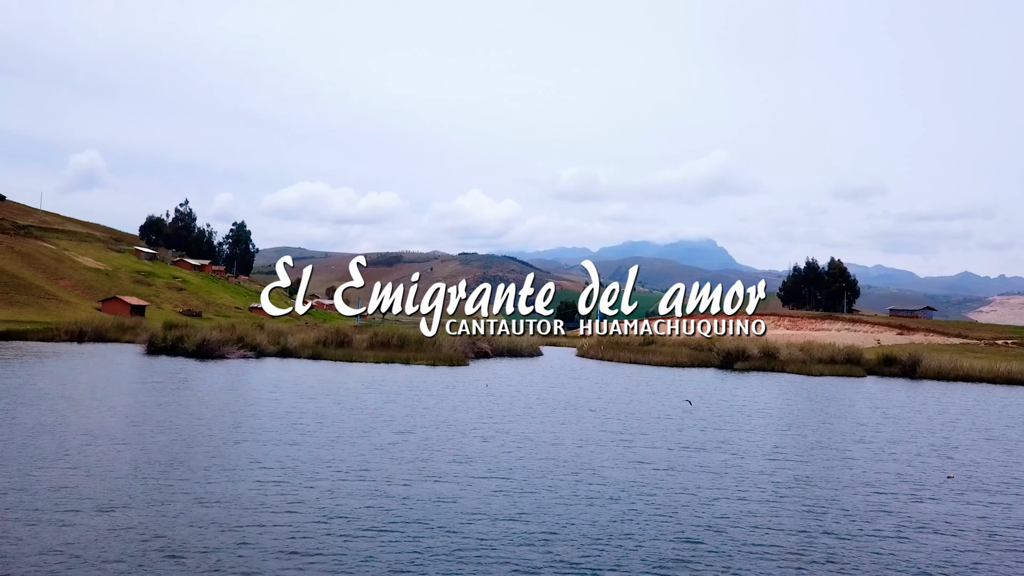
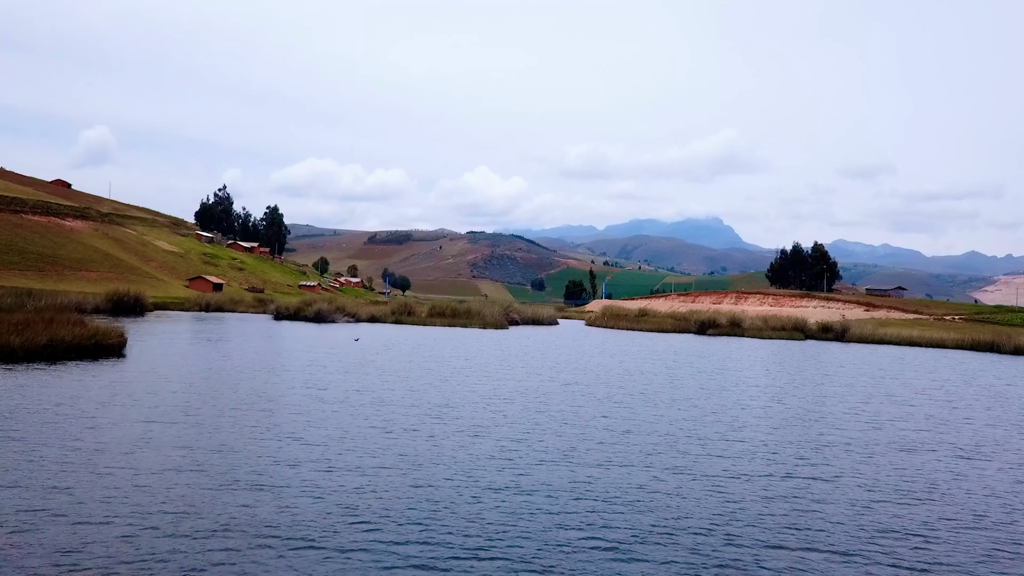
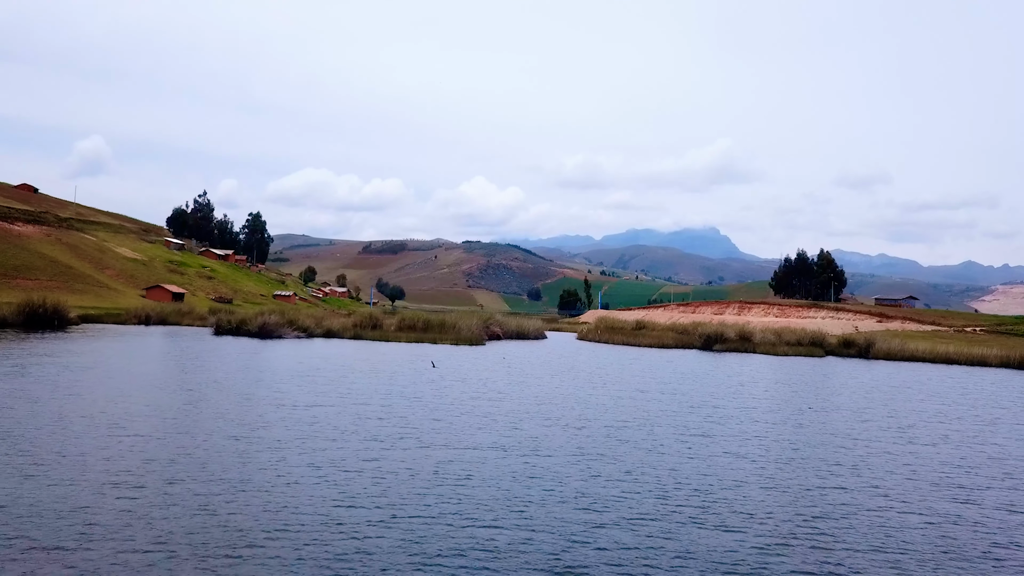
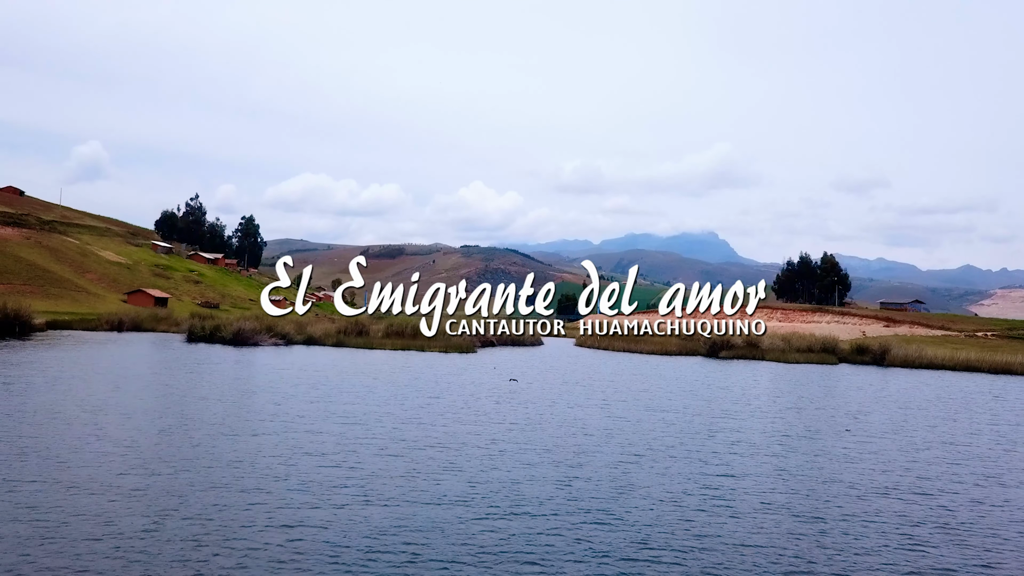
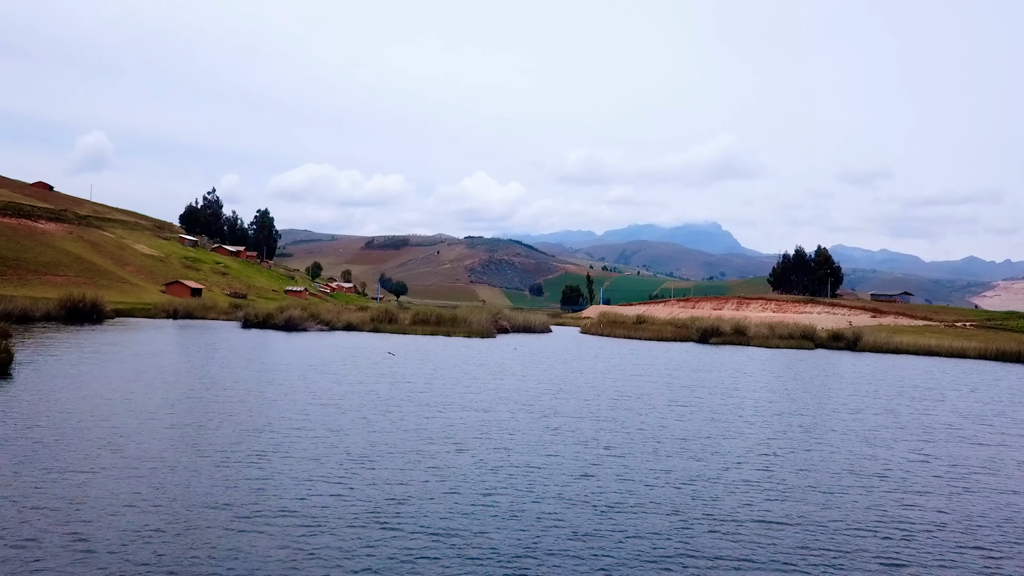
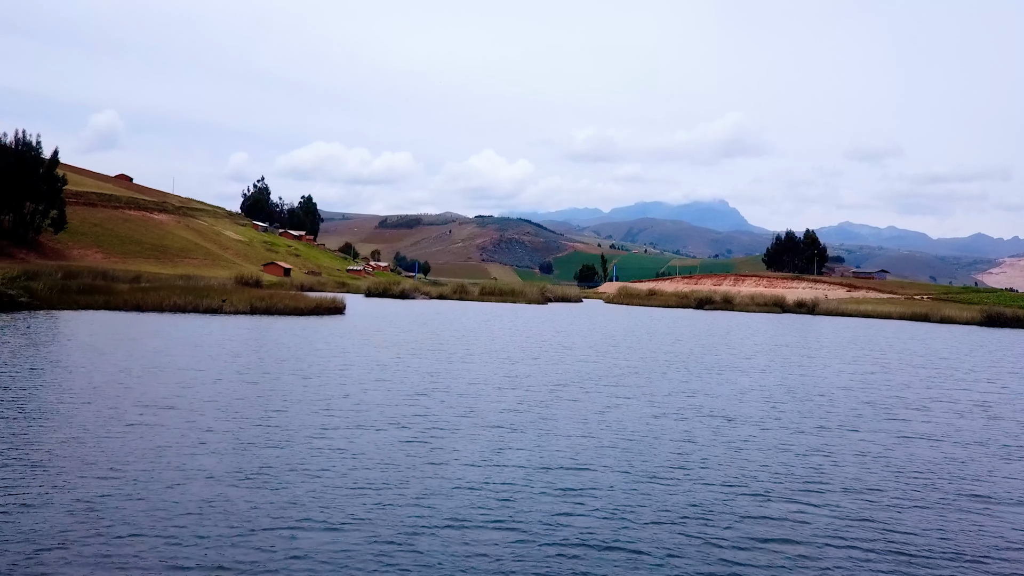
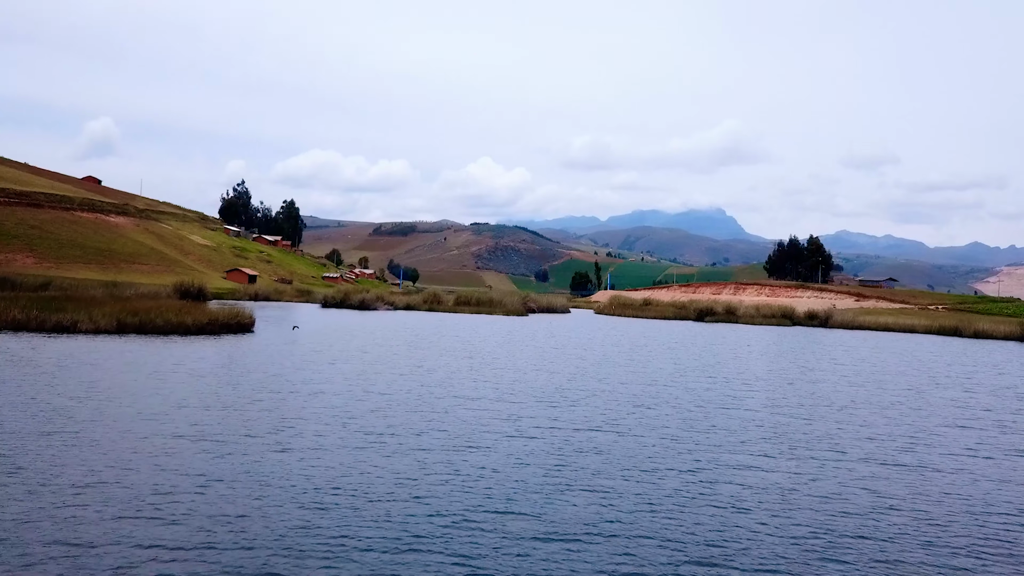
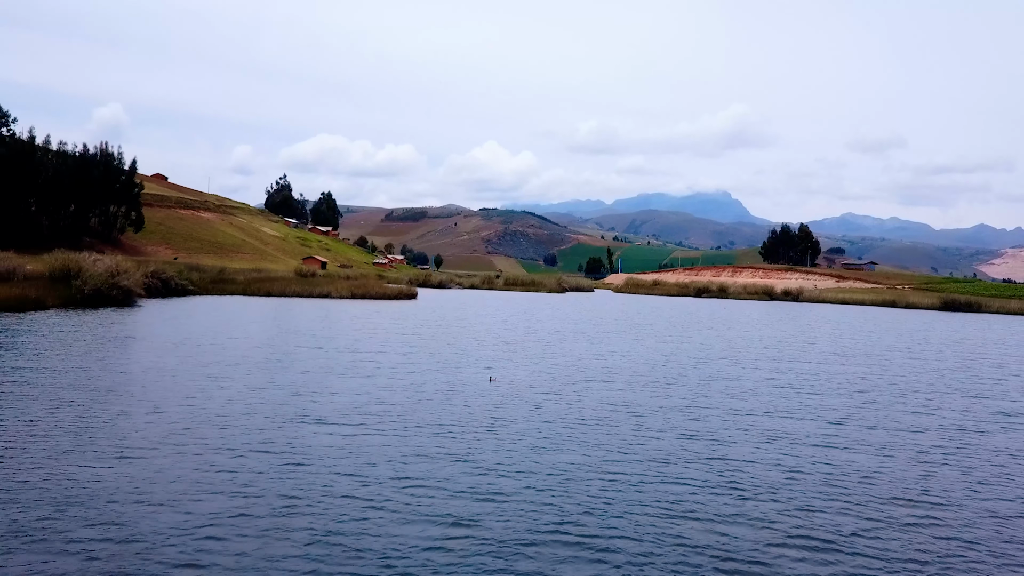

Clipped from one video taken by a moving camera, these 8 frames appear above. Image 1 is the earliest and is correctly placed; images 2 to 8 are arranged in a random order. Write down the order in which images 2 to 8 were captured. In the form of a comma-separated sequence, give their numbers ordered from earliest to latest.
4, 3, 5, 2, 7, 6, 8
